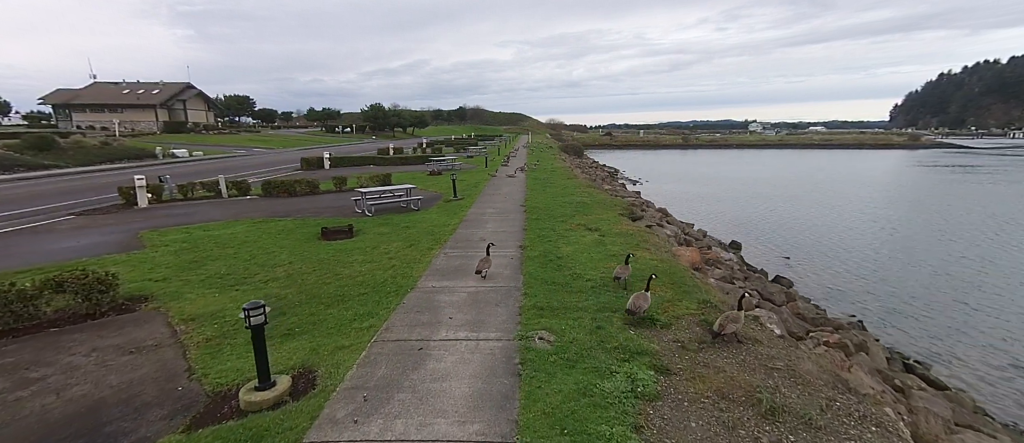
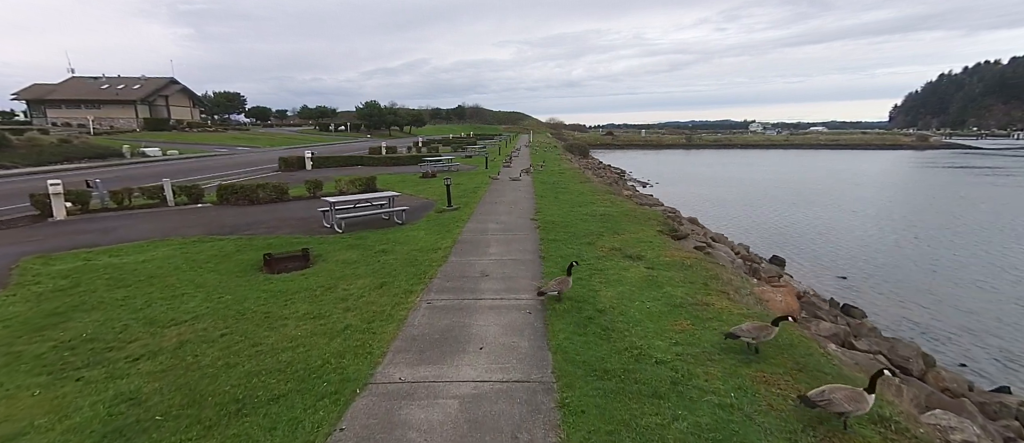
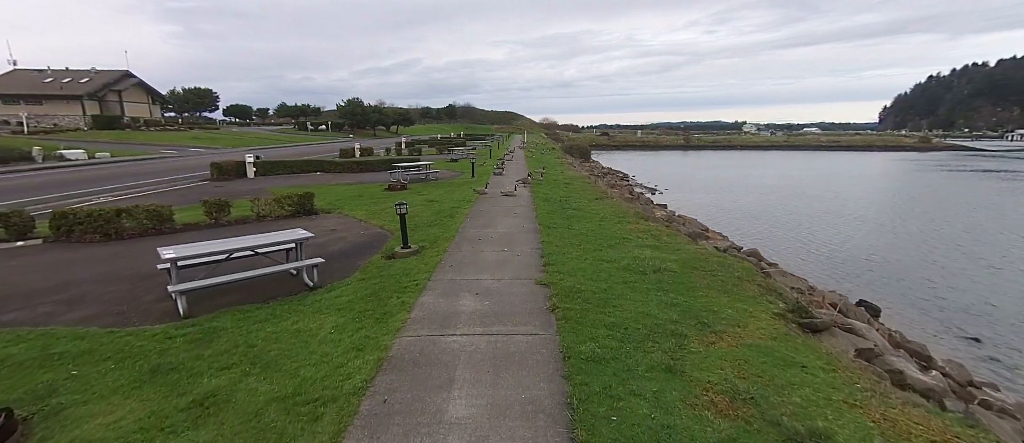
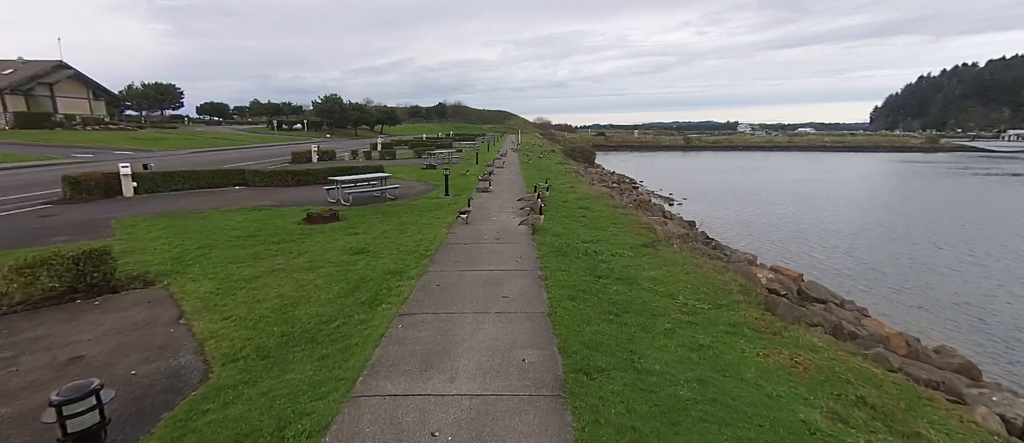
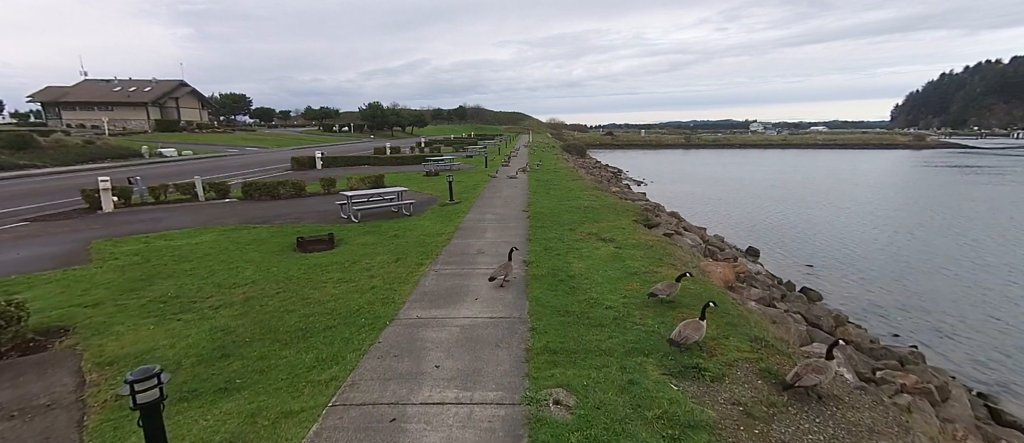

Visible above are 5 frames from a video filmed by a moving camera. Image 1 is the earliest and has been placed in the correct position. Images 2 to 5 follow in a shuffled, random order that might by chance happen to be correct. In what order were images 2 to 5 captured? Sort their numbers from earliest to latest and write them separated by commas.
5, 2, 3, 4
